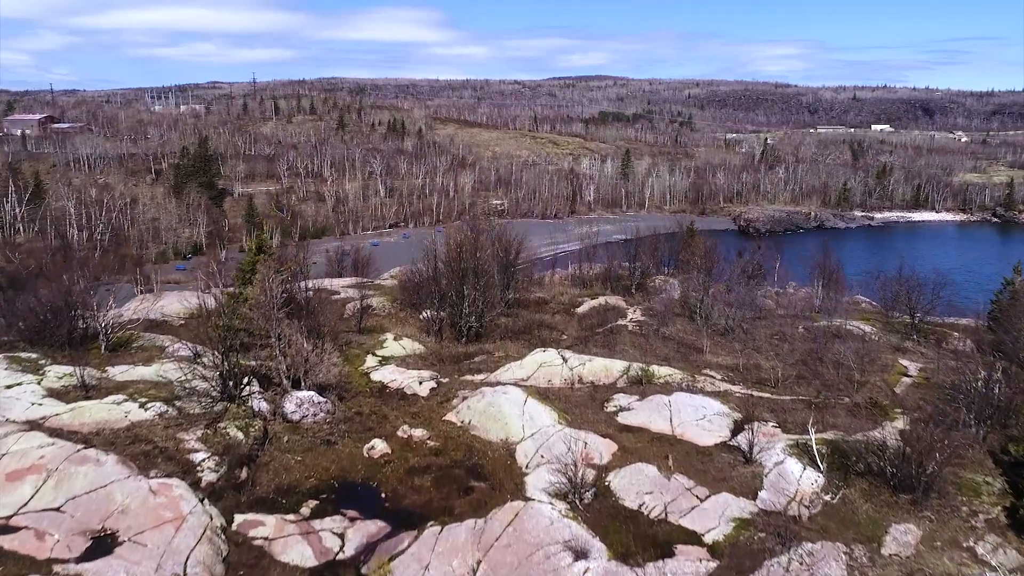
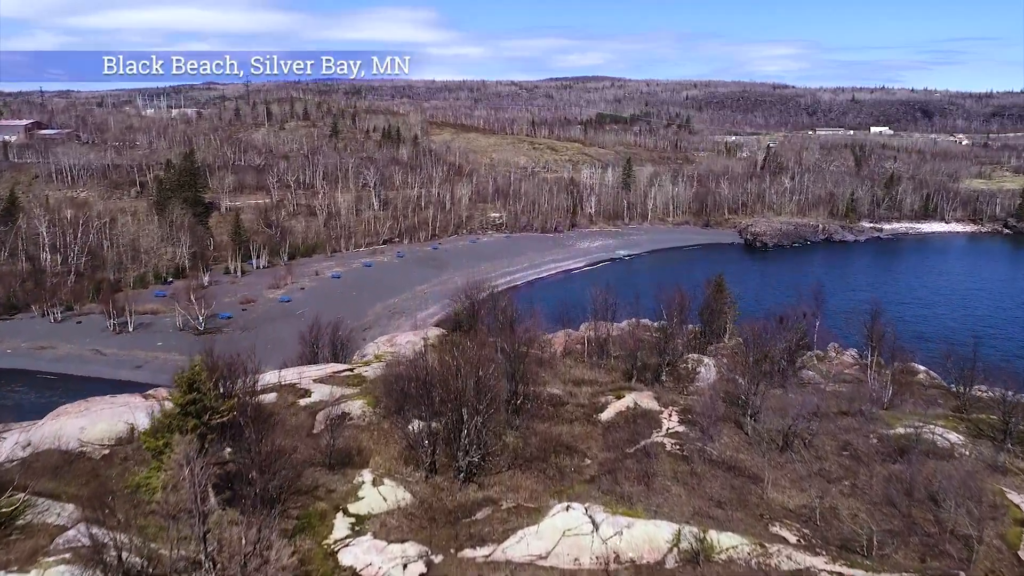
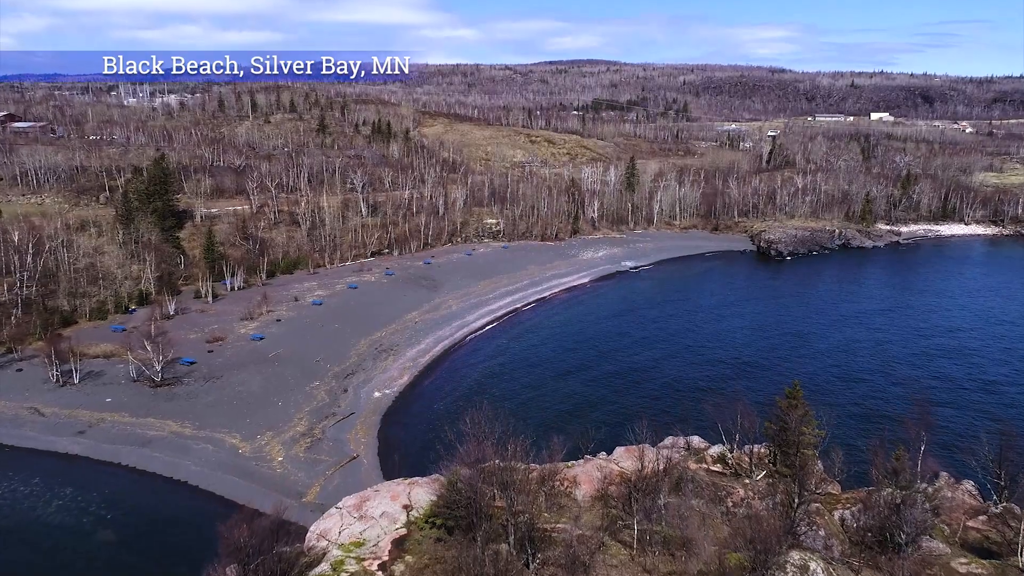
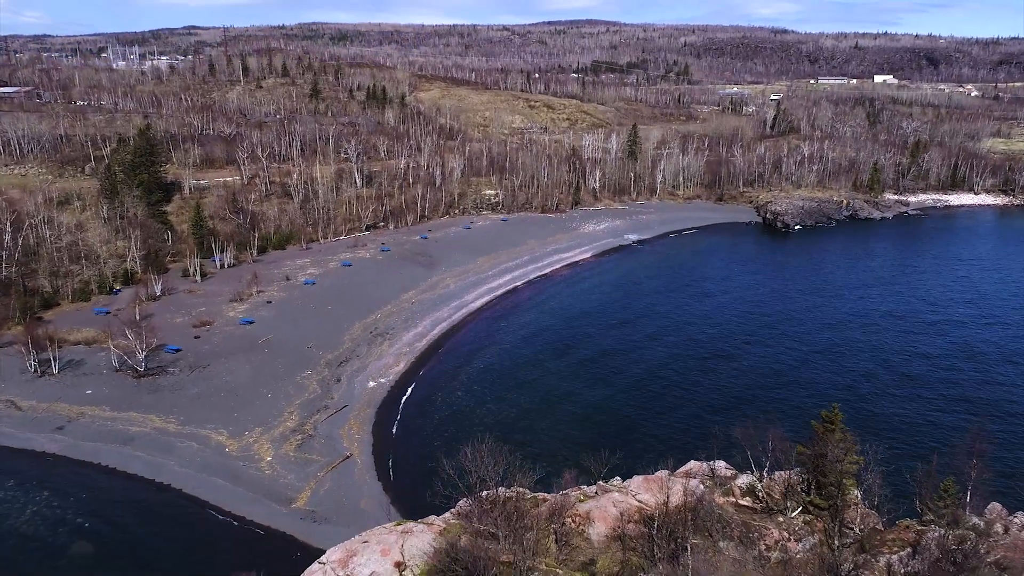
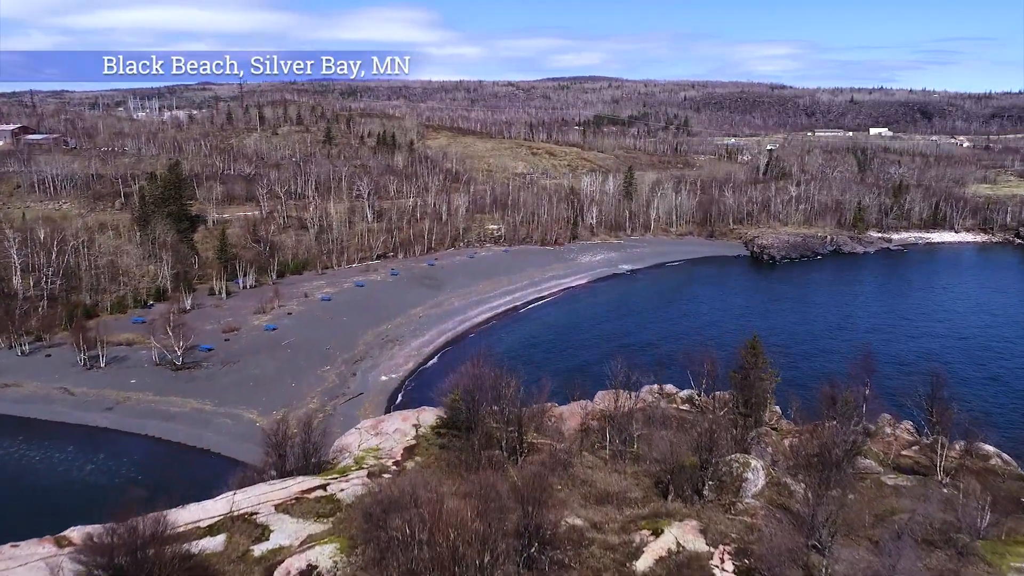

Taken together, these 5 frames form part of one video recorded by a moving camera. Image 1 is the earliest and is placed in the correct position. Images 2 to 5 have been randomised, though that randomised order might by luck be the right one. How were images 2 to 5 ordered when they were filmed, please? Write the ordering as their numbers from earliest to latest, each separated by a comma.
2, 5, 3, 4
